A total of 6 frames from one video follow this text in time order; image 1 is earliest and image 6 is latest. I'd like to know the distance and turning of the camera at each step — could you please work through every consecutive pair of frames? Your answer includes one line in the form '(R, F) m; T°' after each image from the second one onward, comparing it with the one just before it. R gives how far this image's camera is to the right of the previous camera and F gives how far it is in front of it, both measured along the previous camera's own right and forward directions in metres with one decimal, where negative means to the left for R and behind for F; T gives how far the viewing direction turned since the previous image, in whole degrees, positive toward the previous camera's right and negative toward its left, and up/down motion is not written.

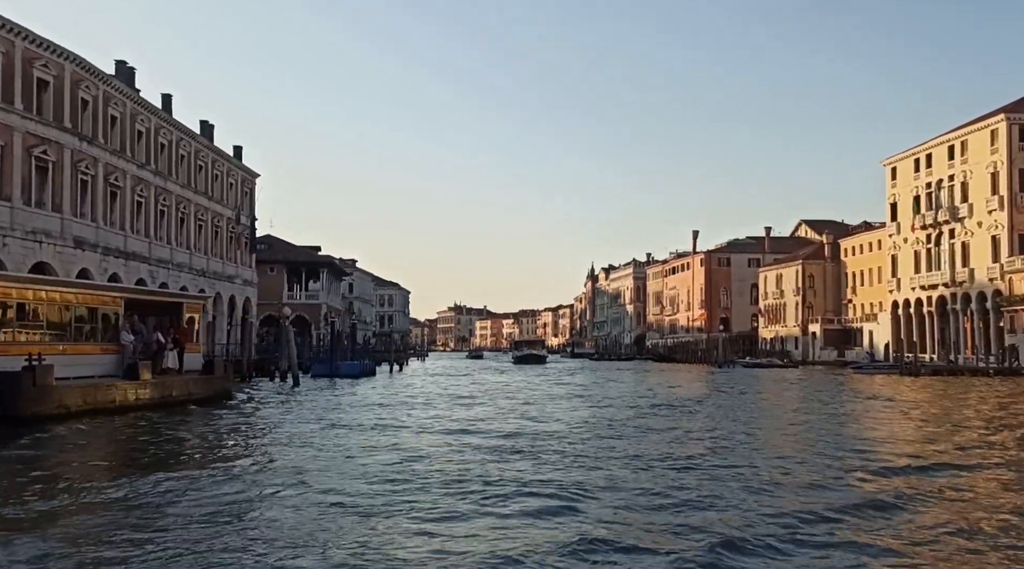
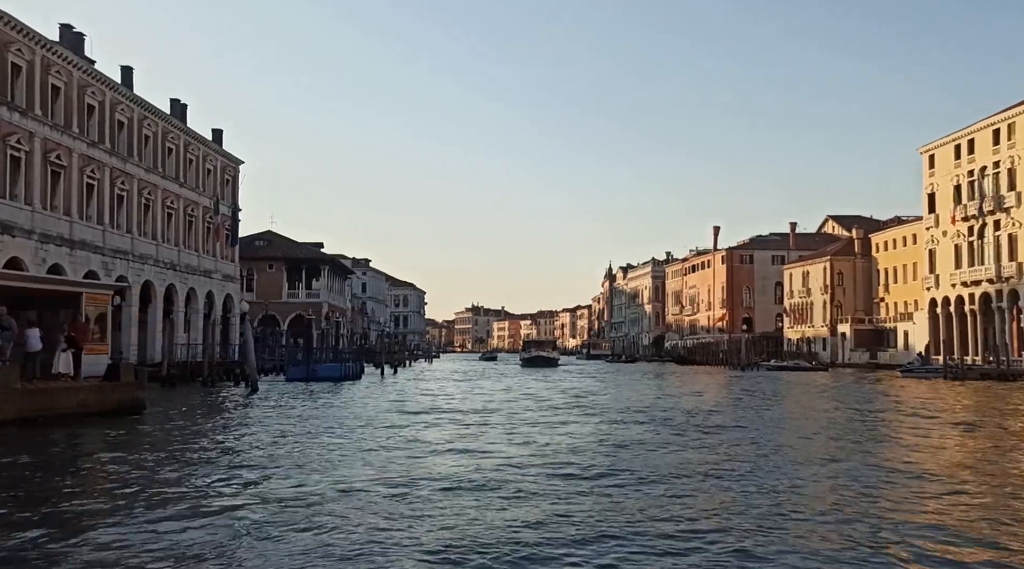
(+0.8, +4.6) m; -1°
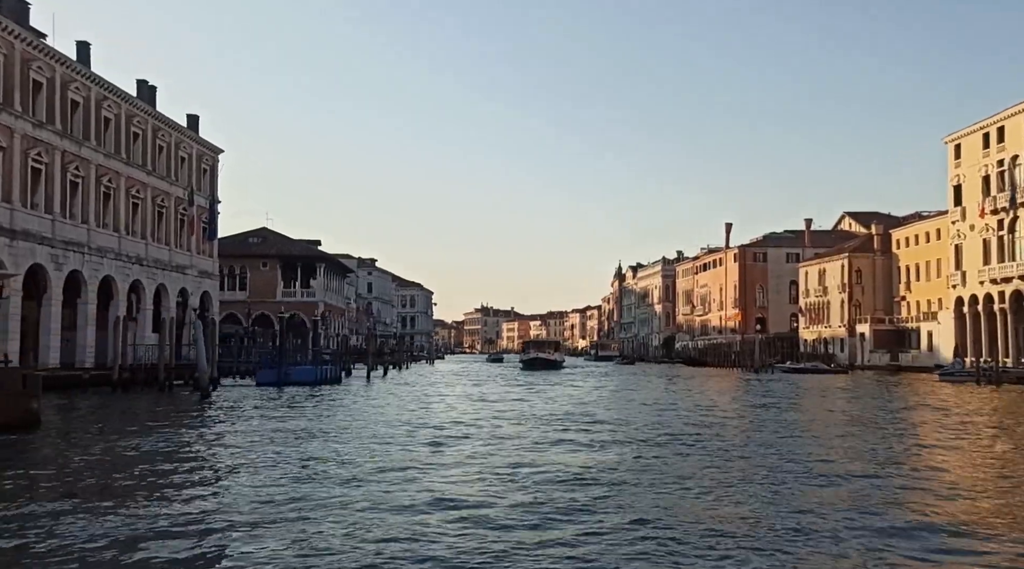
(+0.7, +3.4) m; -1°
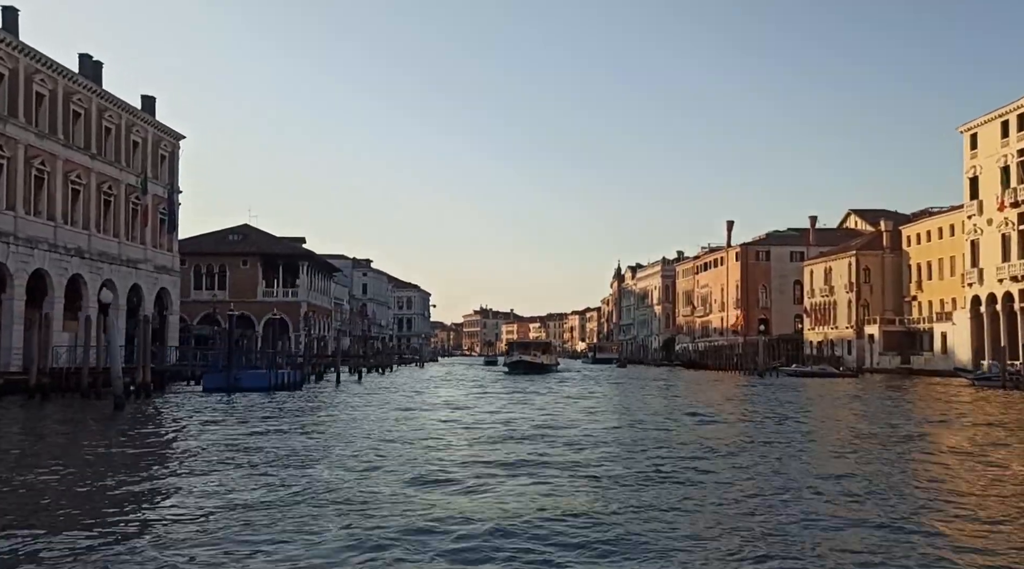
(+0.8, +3.7) m; 0°
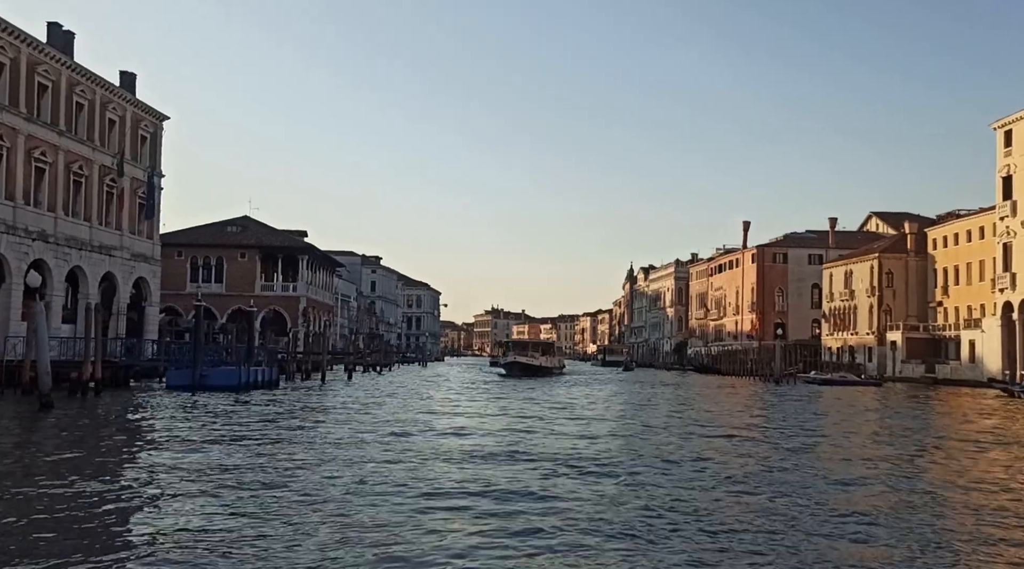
(+0.5, +2.9) m; -1°
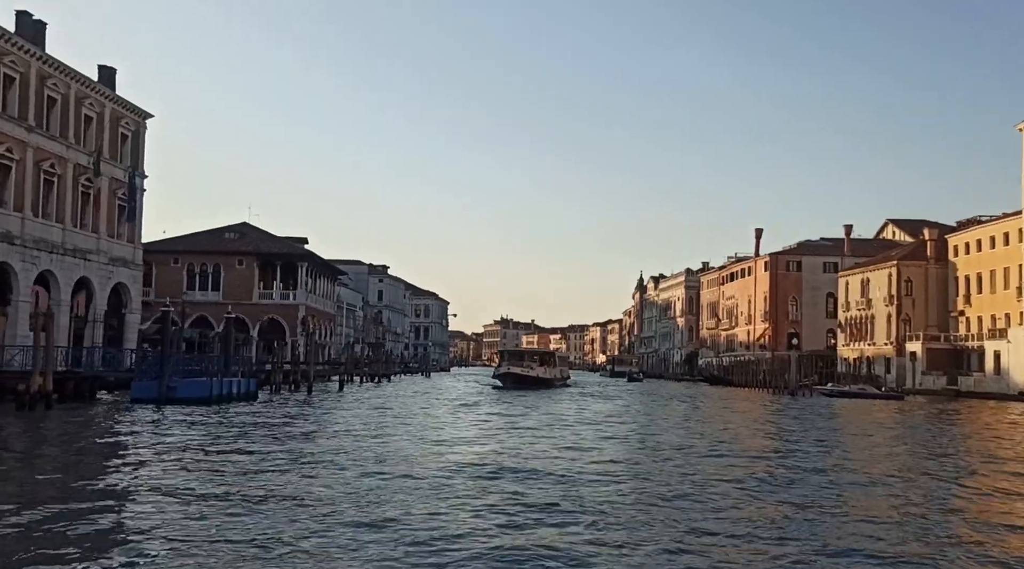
(+0.4, +2.3) m; -1°
